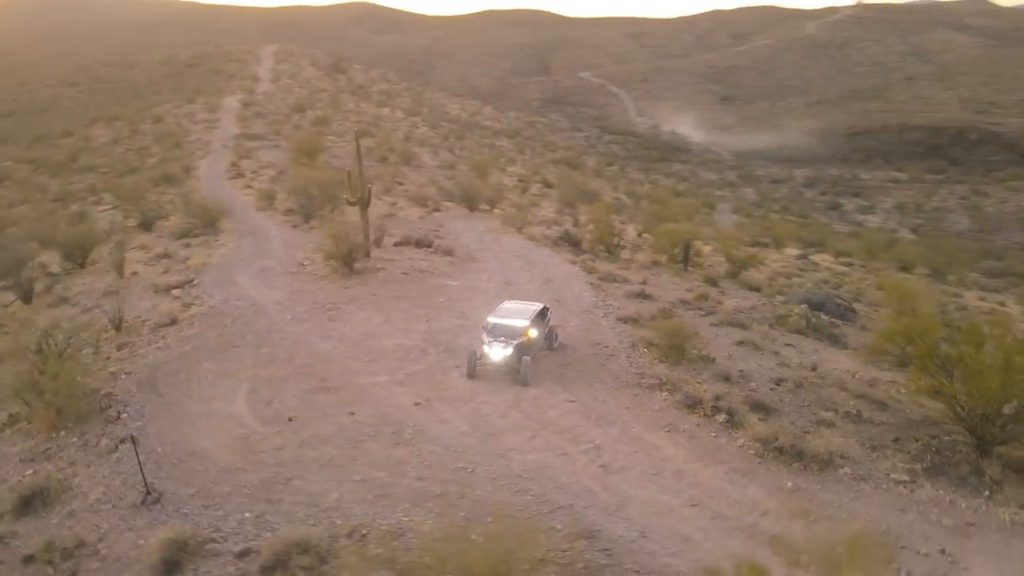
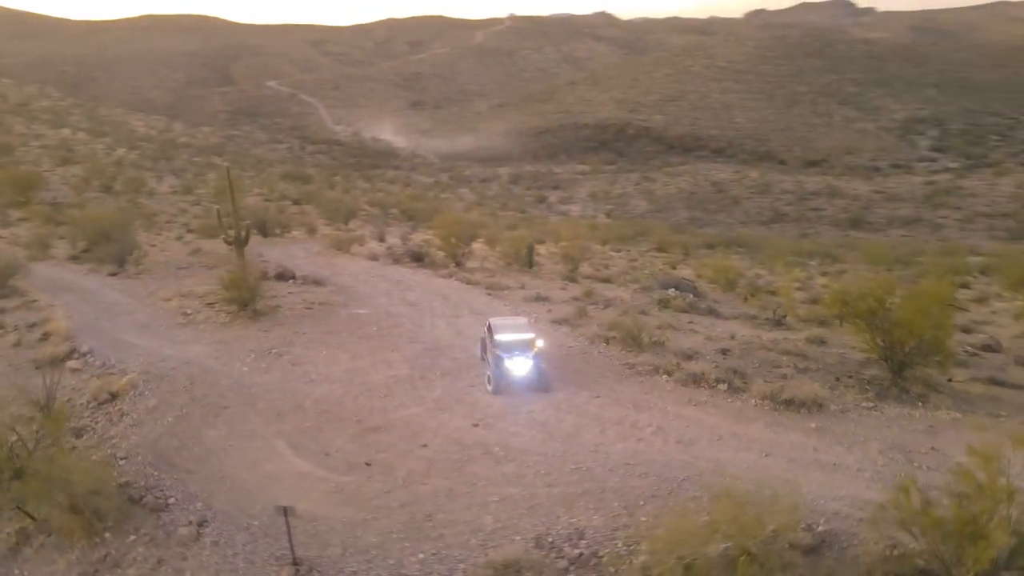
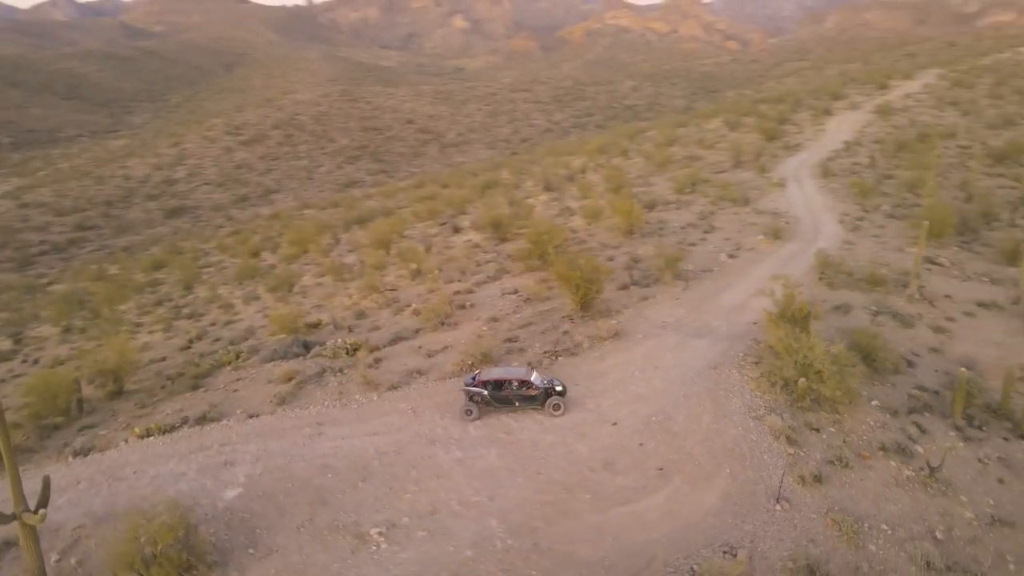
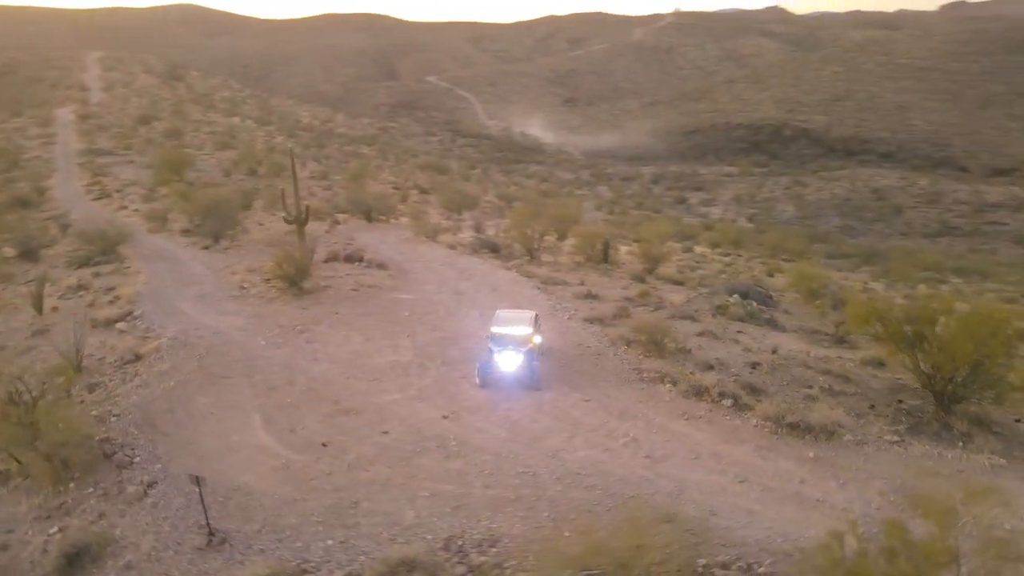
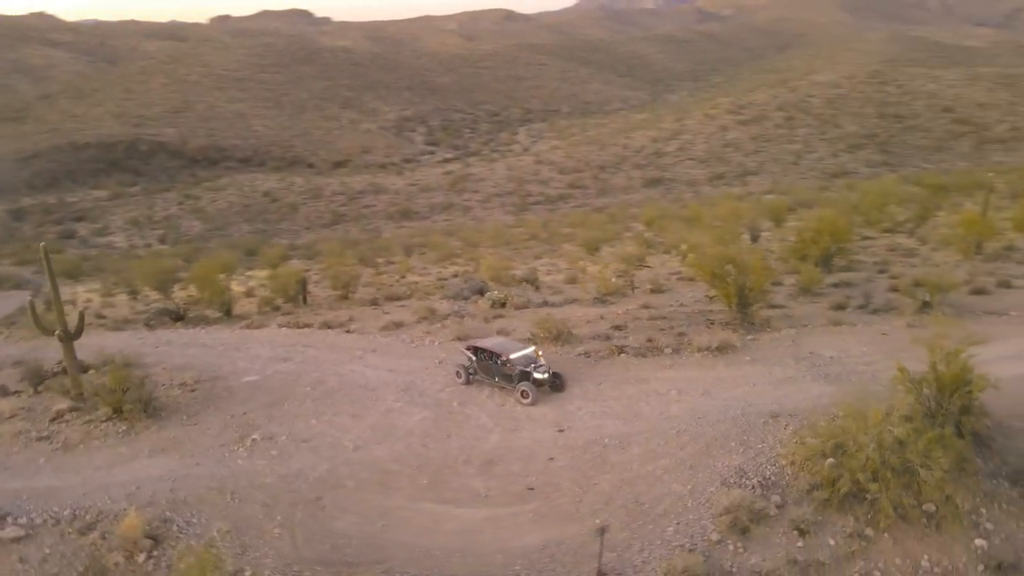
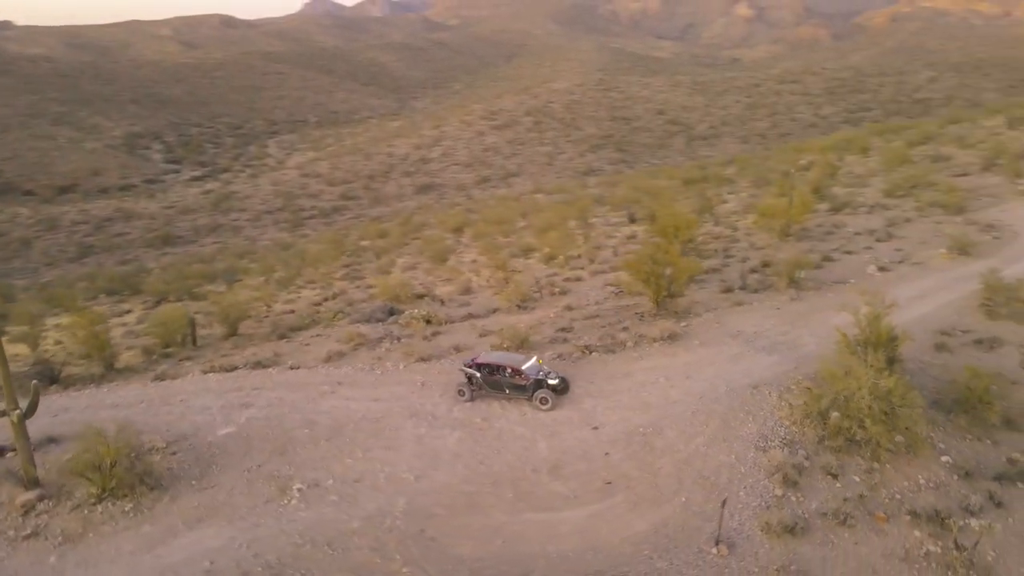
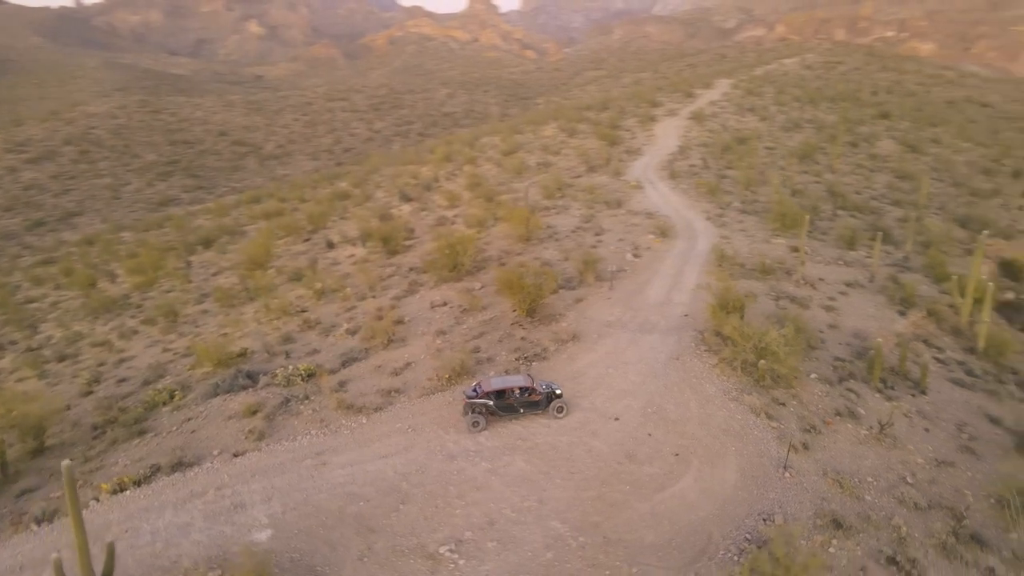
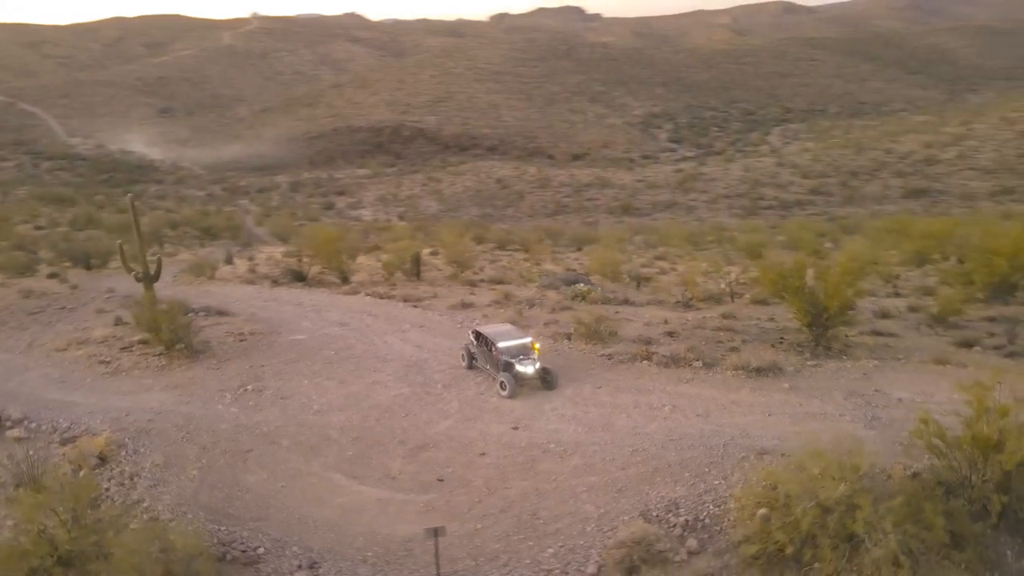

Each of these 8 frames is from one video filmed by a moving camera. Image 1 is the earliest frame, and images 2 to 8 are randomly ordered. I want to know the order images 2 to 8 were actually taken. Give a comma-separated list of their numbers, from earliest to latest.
4, 2, 8, 5, 6, 3, 7
